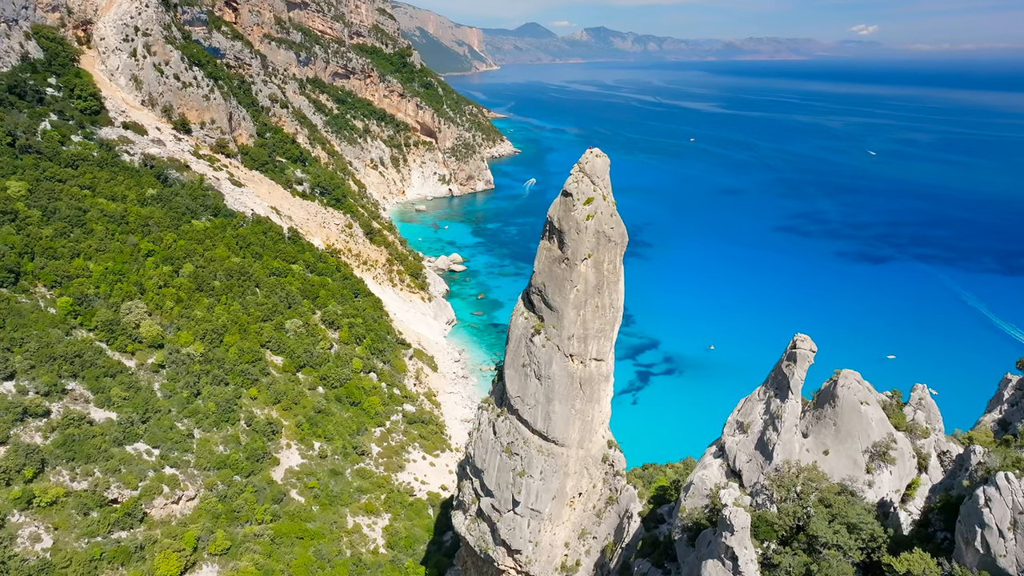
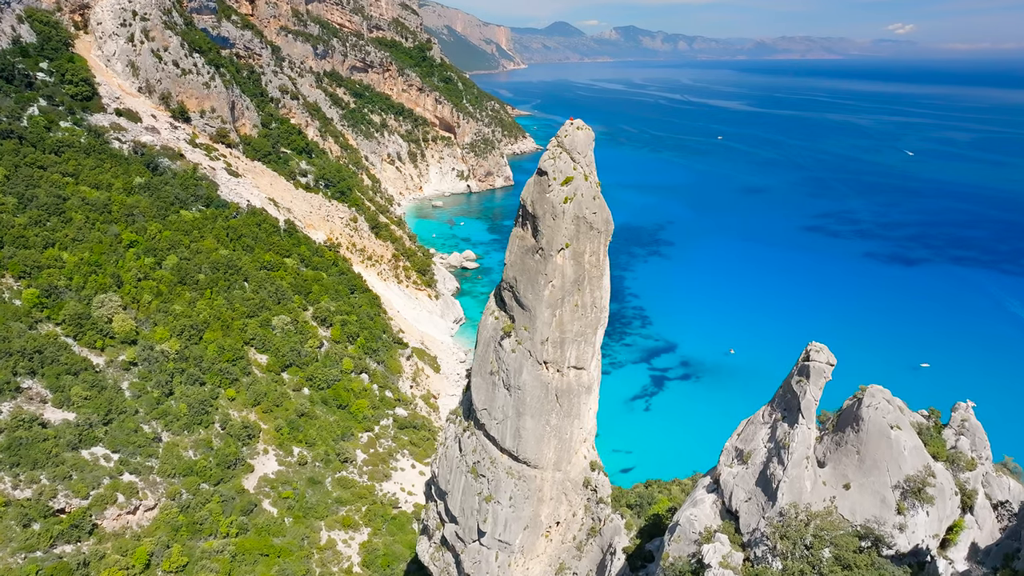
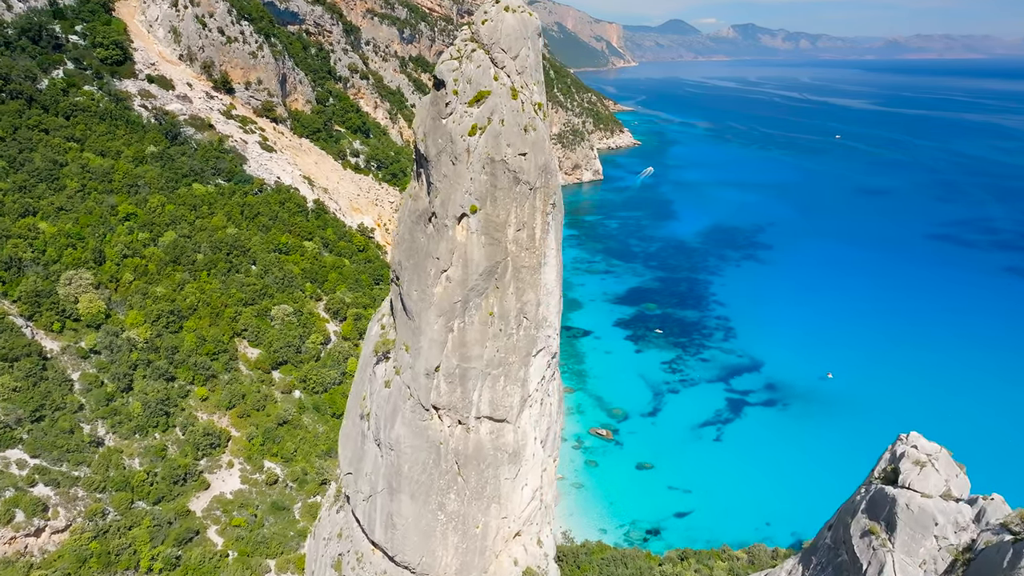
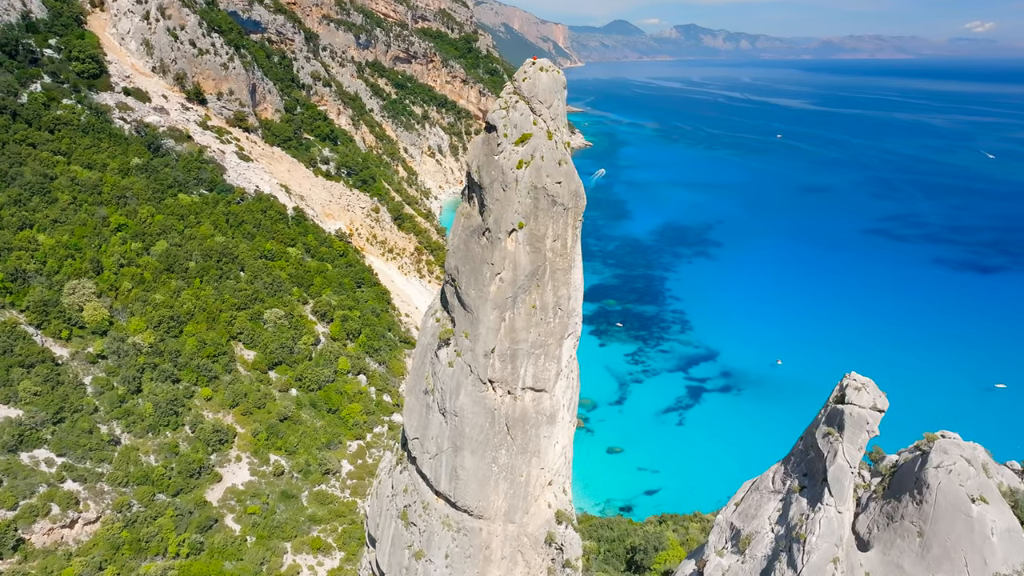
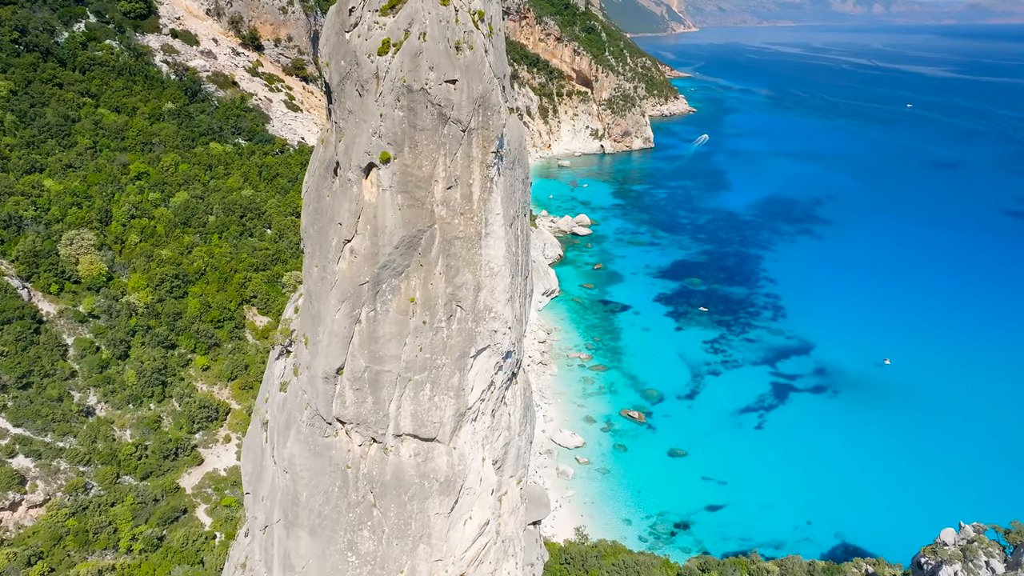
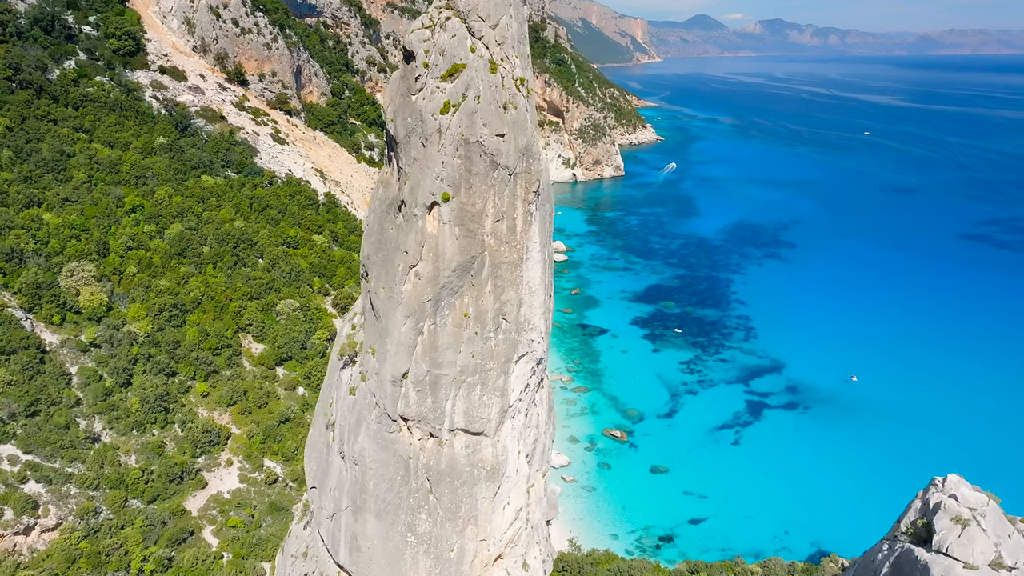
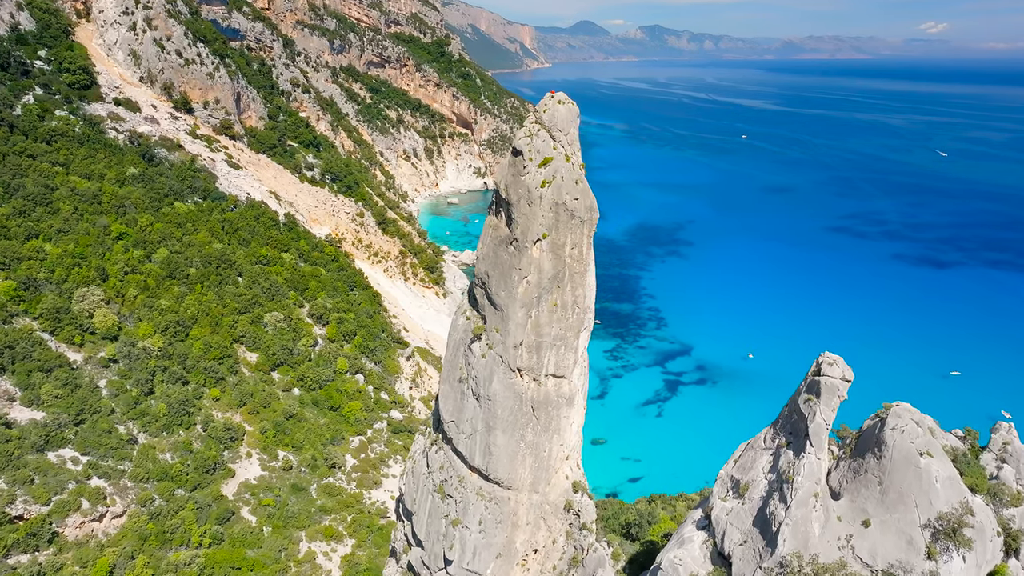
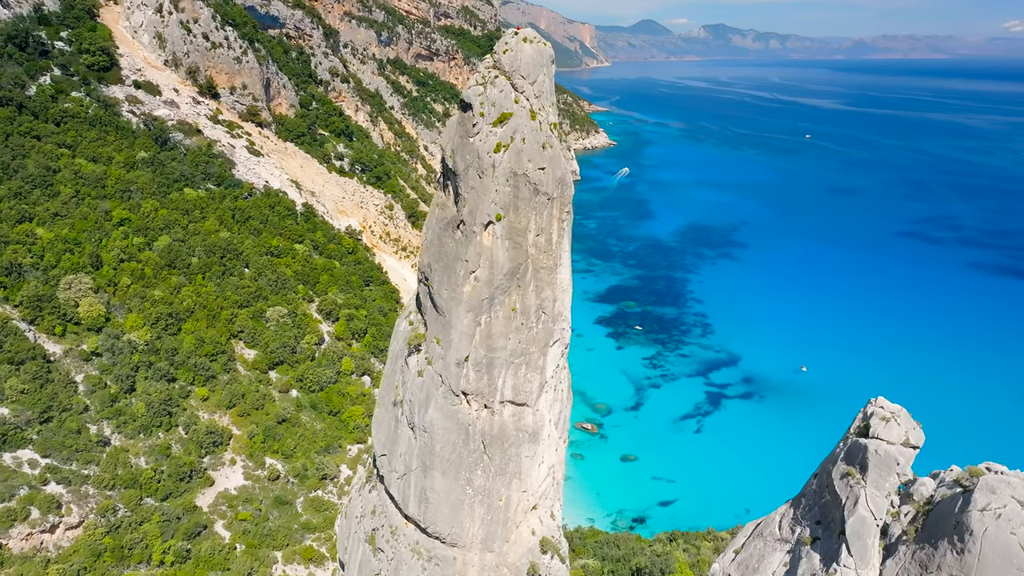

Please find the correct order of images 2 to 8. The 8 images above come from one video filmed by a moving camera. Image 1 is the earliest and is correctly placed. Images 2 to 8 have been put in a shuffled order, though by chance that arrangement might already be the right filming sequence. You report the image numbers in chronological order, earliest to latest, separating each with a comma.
2, 7, 4, 8, 3, 6, 5
